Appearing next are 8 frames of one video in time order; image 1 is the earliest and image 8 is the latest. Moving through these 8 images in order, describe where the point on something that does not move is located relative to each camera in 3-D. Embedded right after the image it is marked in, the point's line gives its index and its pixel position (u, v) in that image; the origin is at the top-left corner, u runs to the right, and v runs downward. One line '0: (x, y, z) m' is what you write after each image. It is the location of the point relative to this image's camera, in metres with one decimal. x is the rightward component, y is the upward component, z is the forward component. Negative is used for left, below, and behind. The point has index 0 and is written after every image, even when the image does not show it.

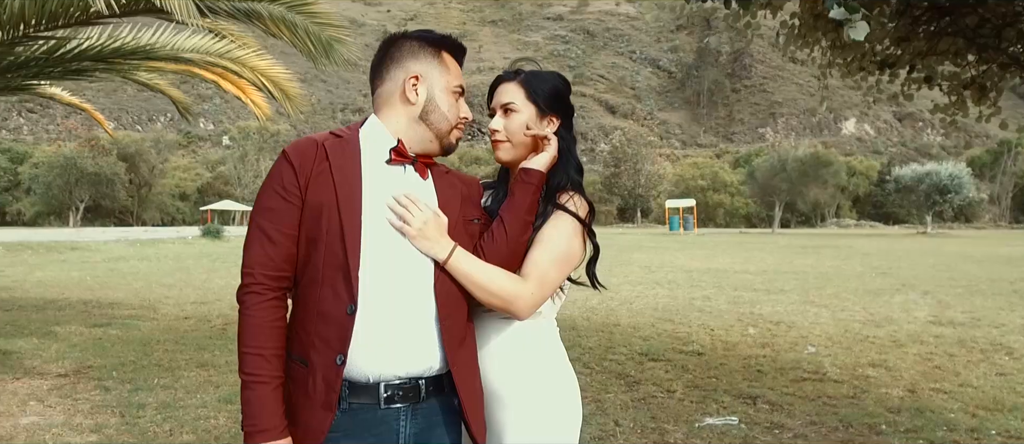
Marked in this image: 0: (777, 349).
0: (+2.8, -1.3, +7.8) m
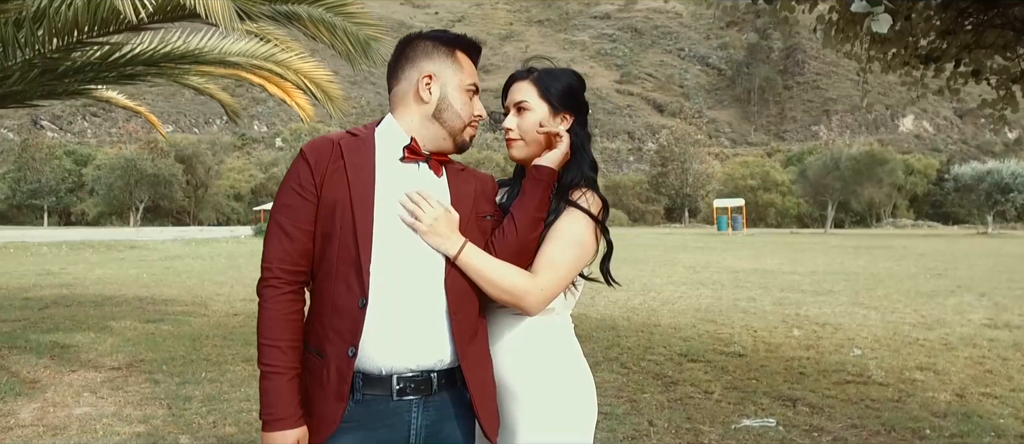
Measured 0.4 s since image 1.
0: (+3.2, -1.3, +7.6) m
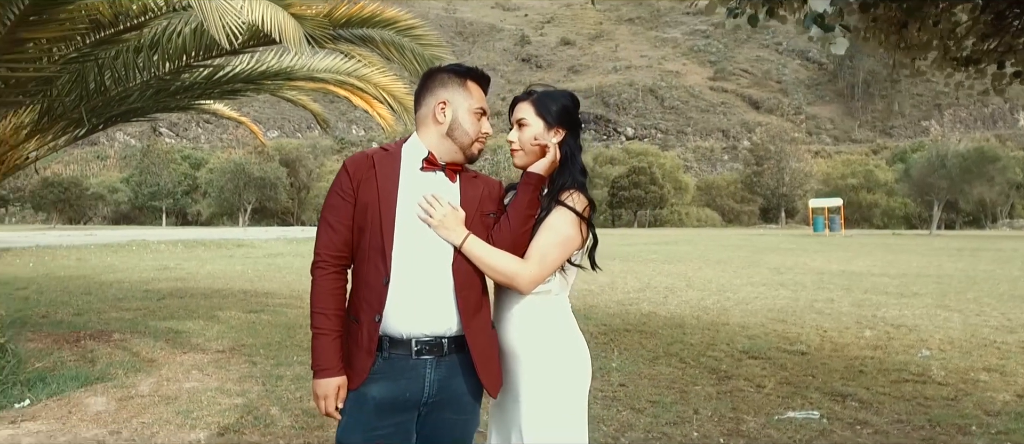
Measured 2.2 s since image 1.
0: (+3.9, -1.3, +7.6) m
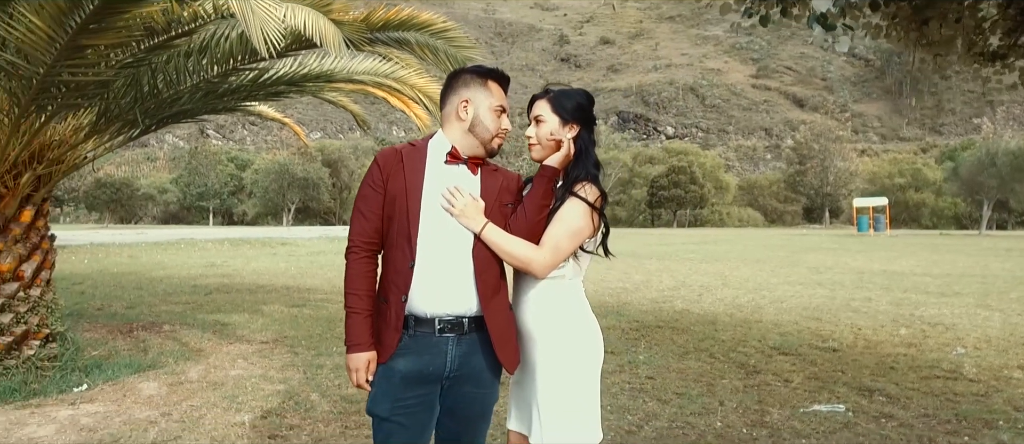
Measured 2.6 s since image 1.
0: (+4.2, -1.3, +7.6) m
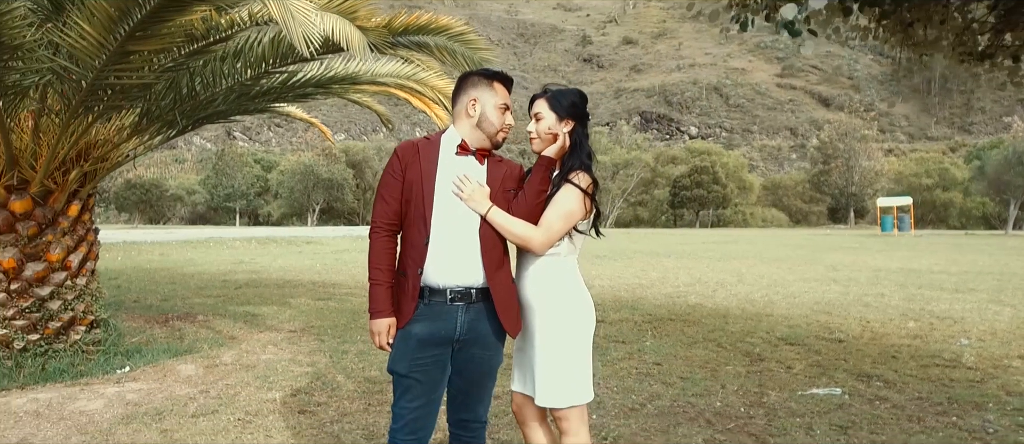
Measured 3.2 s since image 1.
0: (+4.4, -1.2, +7.8) m
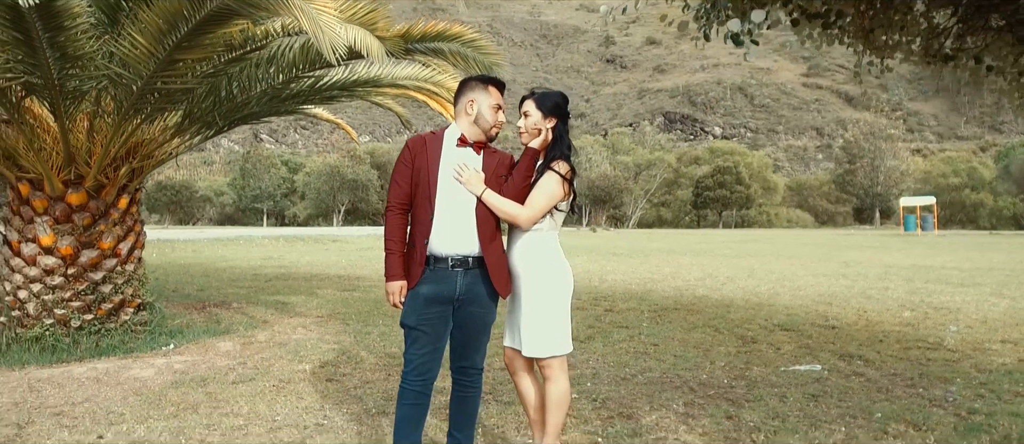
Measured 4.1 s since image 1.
0: (+4.5, -1.2, +8.2) m
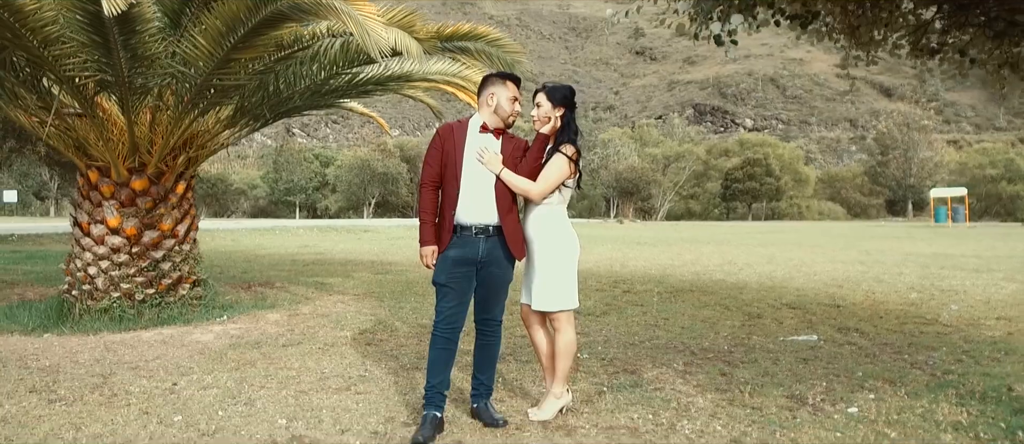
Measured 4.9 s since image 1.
0: (+4.7, -1.0, +8.6) m
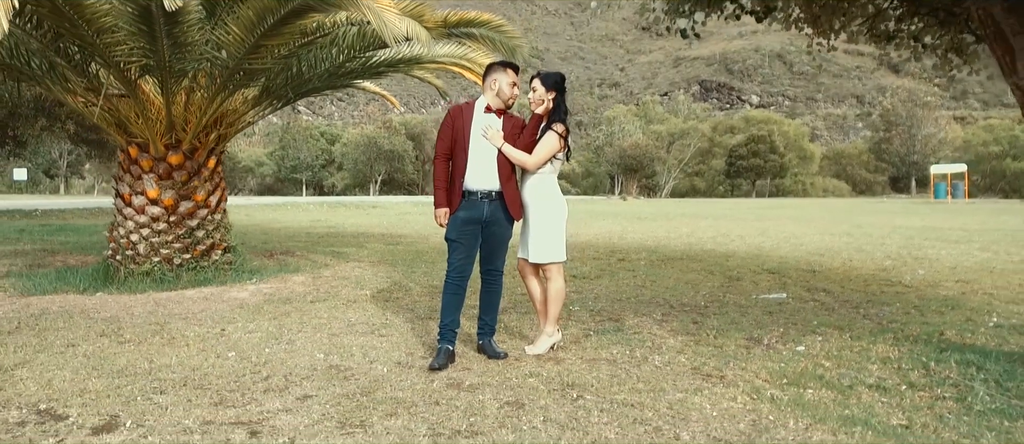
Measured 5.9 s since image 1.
0: (+4.8, -0.6, +9.4) m
